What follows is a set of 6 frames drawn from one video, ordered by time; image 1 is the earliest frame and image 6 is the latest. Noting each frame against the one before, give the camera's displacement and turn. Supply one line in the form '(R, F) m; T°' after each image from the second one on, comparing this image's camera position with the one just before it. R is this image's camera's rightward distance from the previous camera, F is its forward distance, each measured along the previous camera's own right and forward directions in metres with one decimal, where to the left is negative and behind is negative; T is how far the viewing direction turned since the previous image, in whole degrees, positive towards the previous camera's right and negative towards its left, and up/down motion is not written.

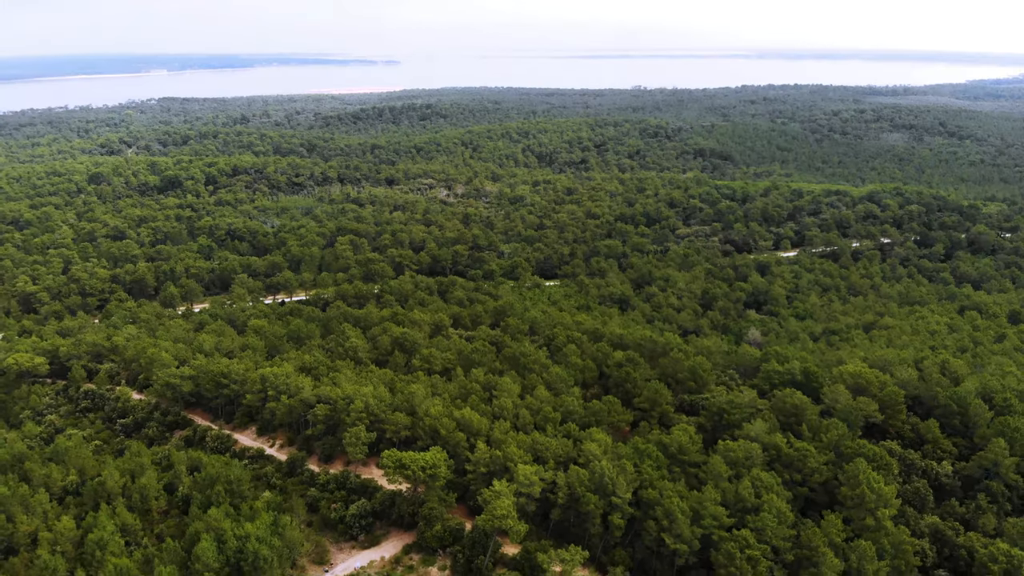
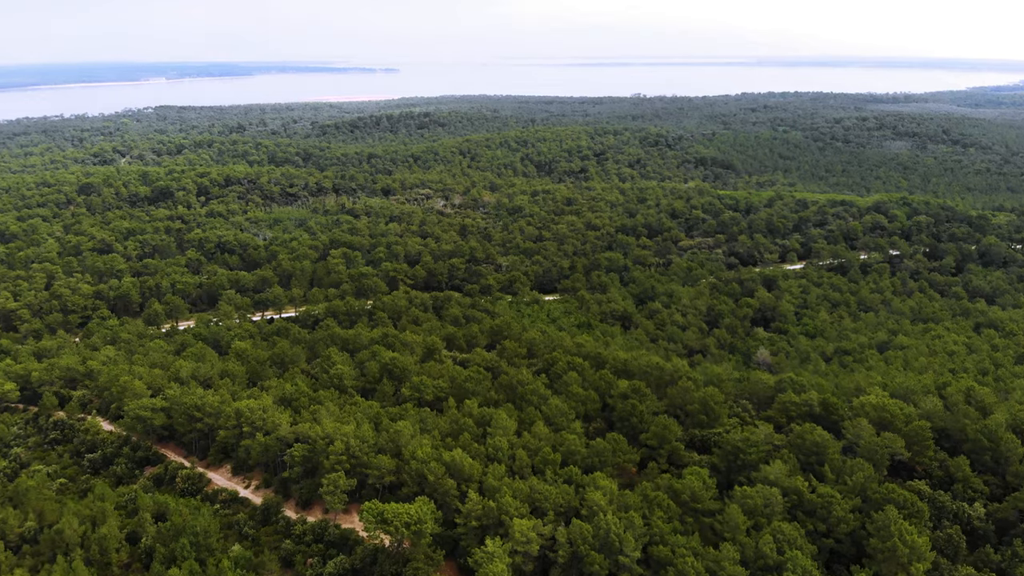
(+0.1, +1.5) m; 0°
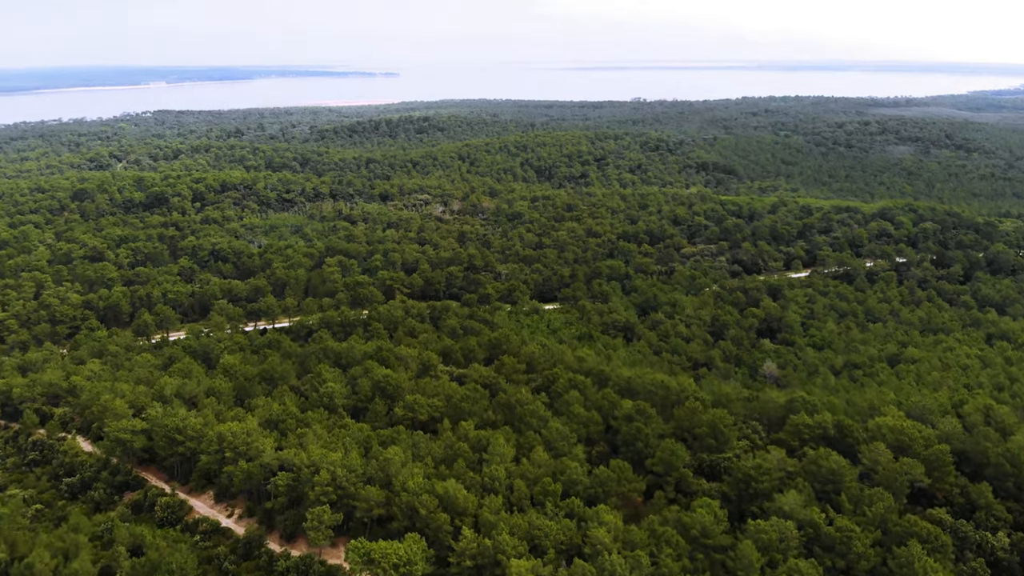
(0.0, +0.9) m; 0°
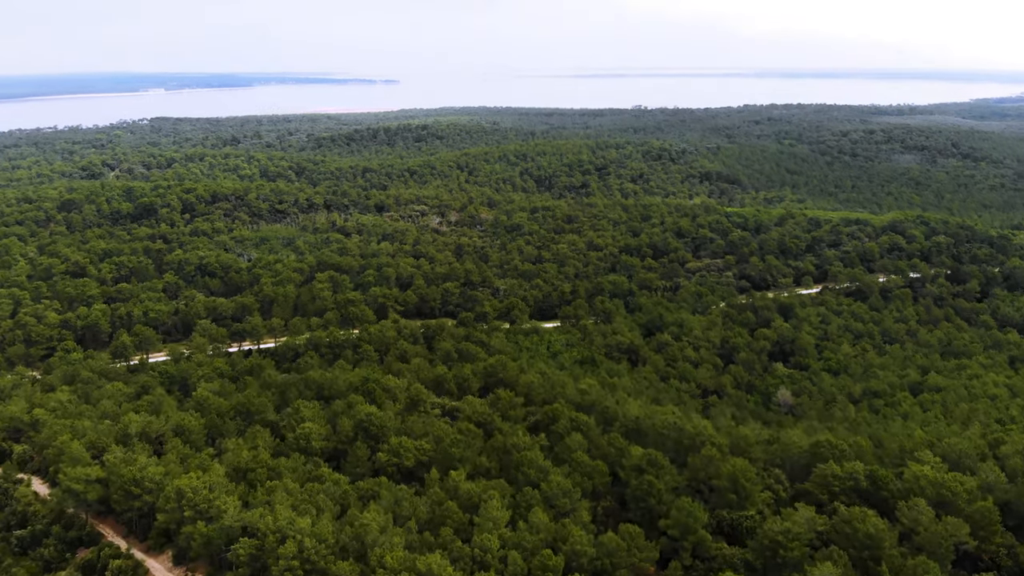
(+0.1, +1.9) m; 0°
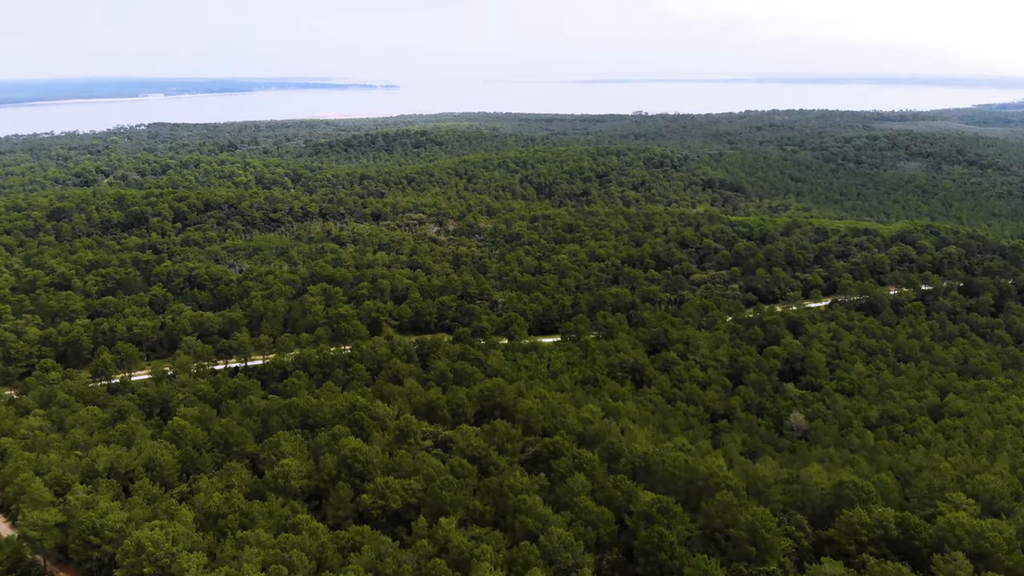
(+0.1, +1.5) m; 0°
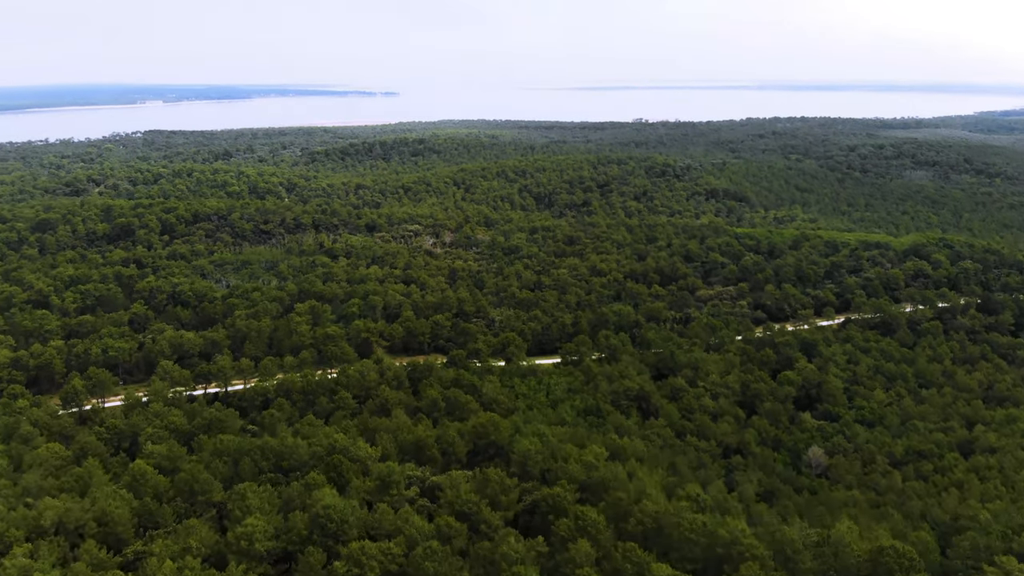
(+0.1, +2.0) m; 0°
